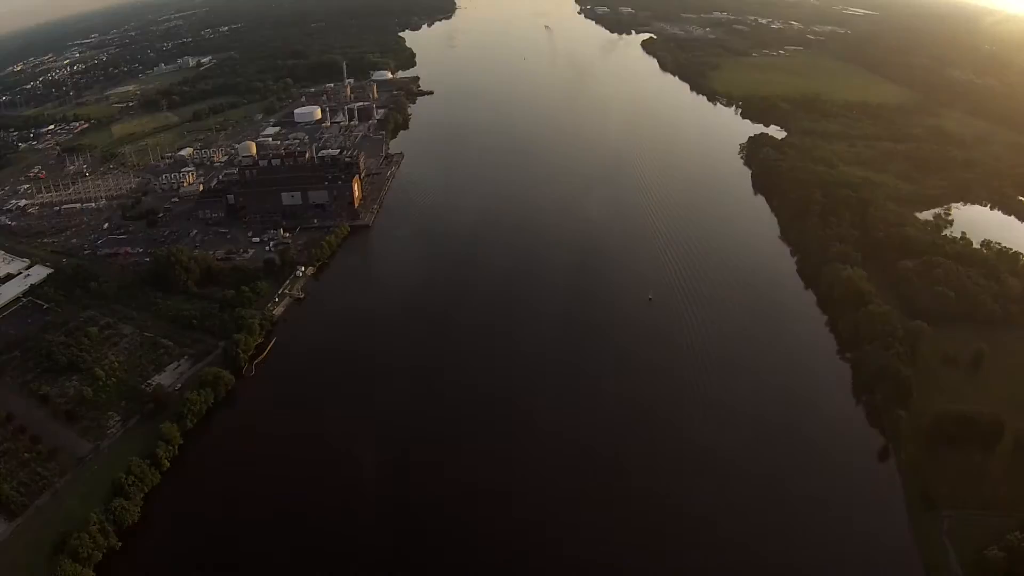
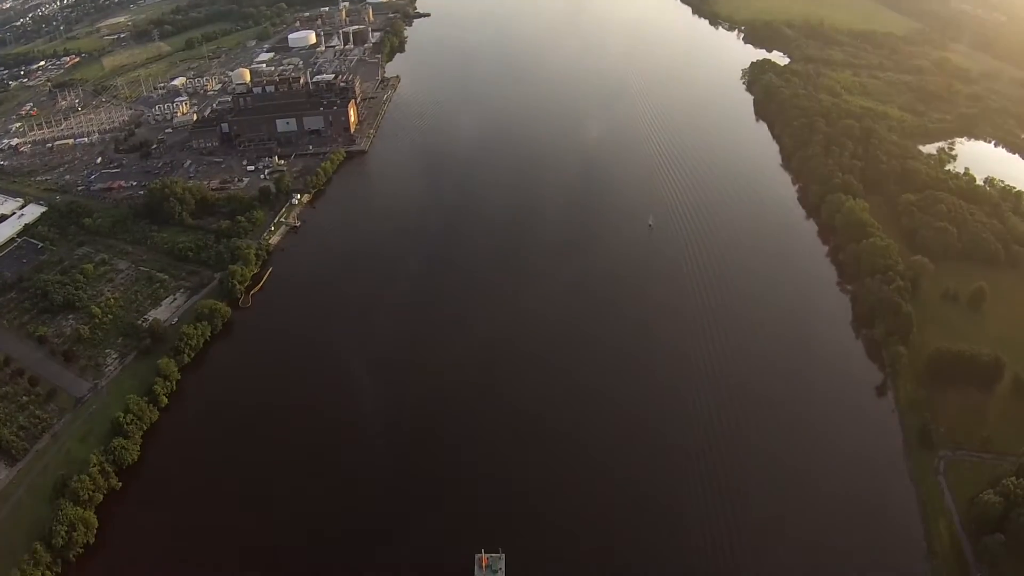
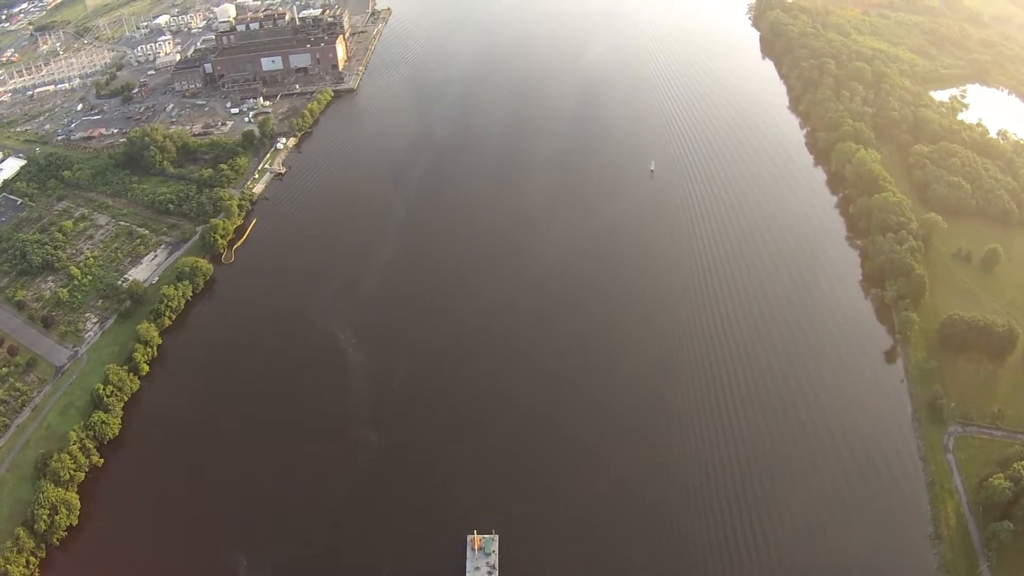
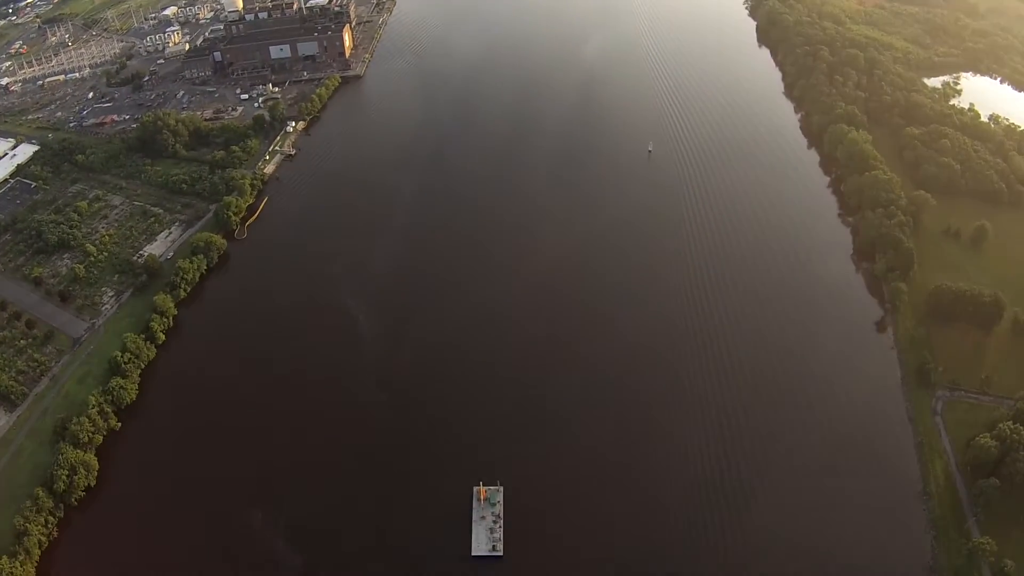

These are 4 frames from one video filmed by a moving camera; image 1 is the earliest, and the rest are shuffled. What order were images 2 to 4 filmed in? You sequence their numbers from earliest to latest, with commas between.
2, 4, 3
